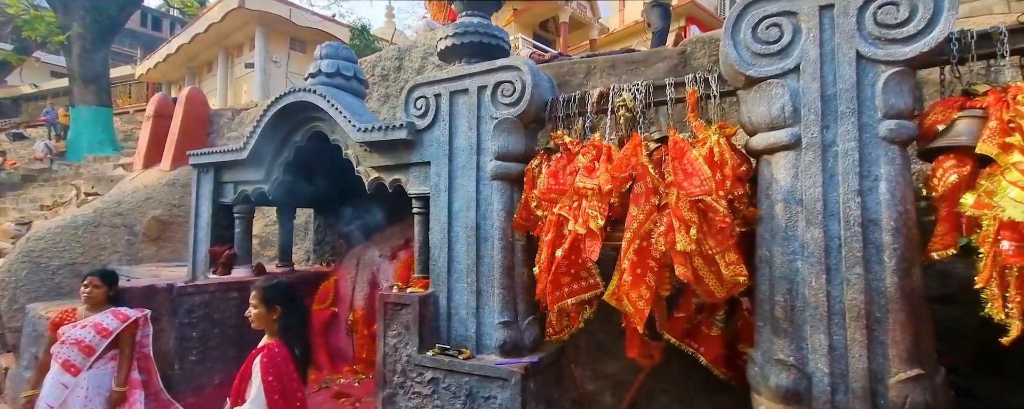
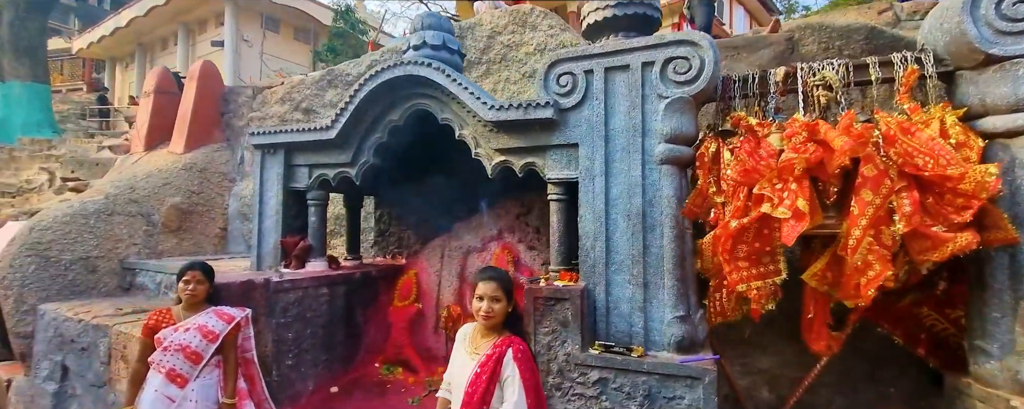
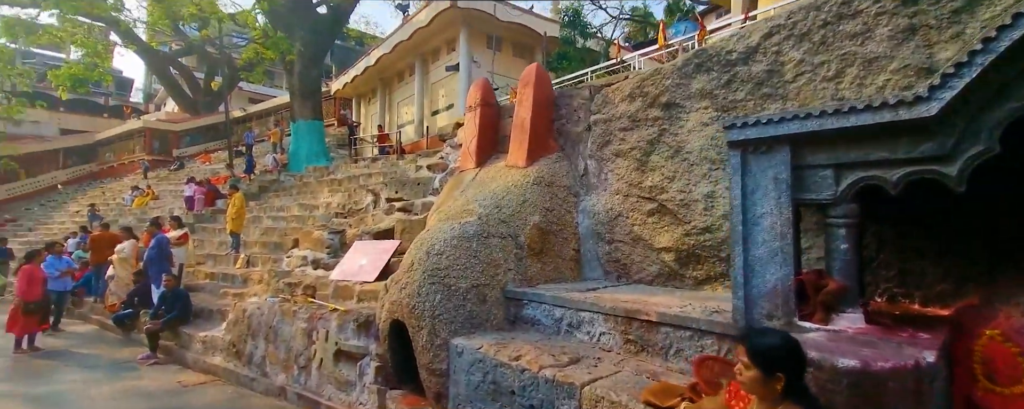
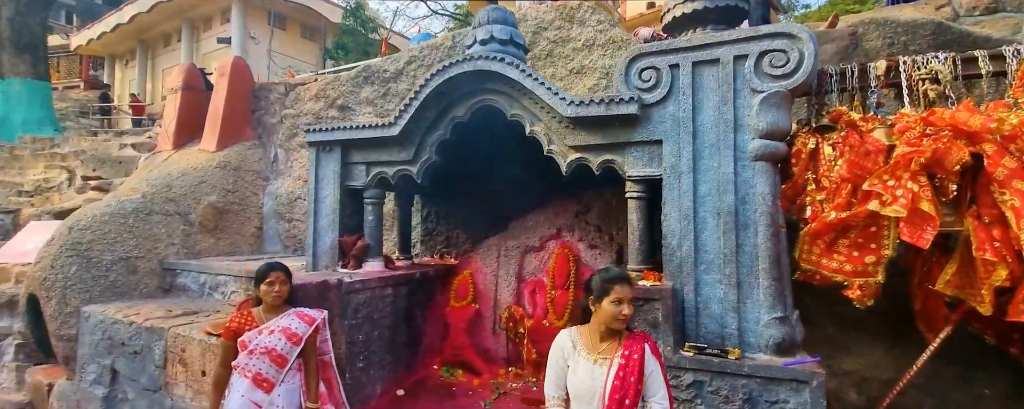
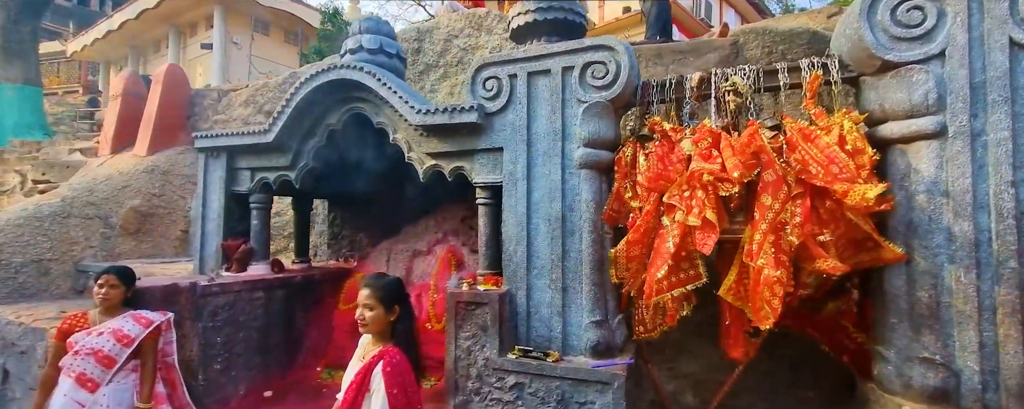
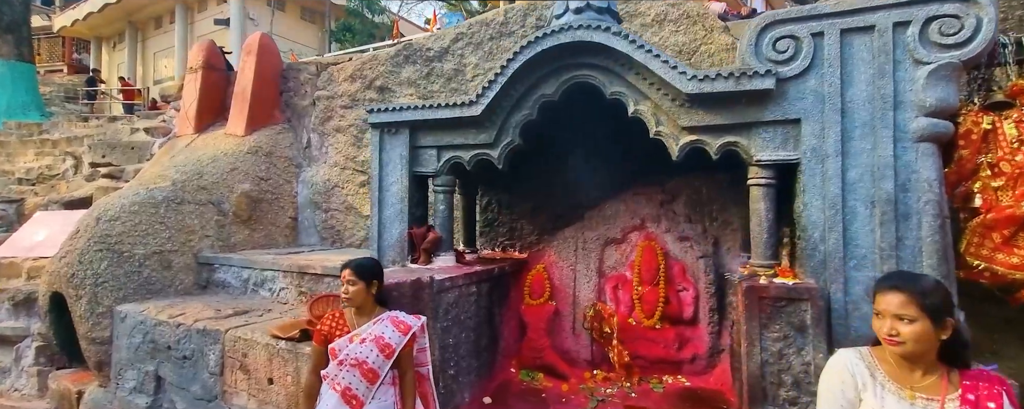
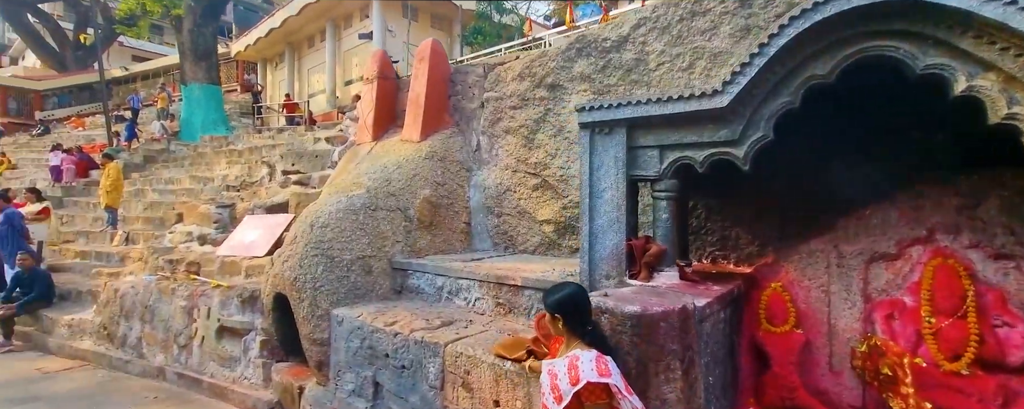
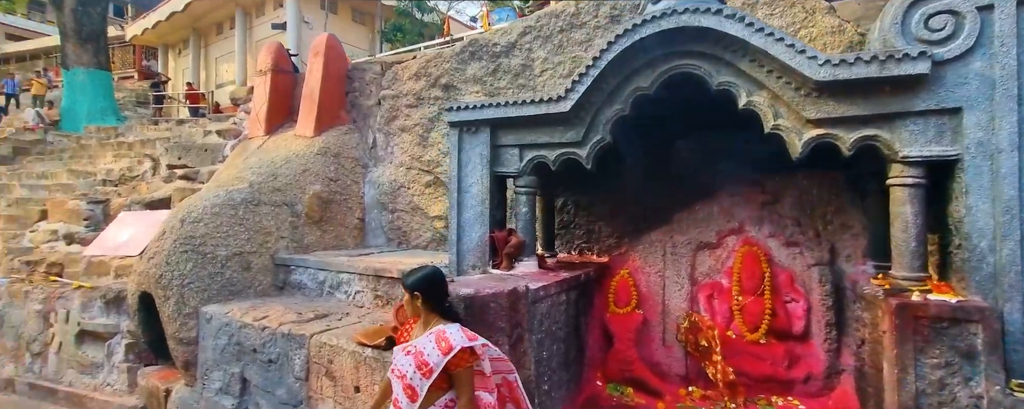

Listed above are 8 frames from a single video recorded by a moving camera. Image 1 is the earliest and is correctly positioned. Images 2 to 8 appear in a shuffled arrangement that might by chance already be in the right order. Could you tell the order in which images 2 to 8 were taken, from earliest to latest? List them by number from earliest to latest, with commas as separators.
5, 2, 4, 6, 8, 7, 3
